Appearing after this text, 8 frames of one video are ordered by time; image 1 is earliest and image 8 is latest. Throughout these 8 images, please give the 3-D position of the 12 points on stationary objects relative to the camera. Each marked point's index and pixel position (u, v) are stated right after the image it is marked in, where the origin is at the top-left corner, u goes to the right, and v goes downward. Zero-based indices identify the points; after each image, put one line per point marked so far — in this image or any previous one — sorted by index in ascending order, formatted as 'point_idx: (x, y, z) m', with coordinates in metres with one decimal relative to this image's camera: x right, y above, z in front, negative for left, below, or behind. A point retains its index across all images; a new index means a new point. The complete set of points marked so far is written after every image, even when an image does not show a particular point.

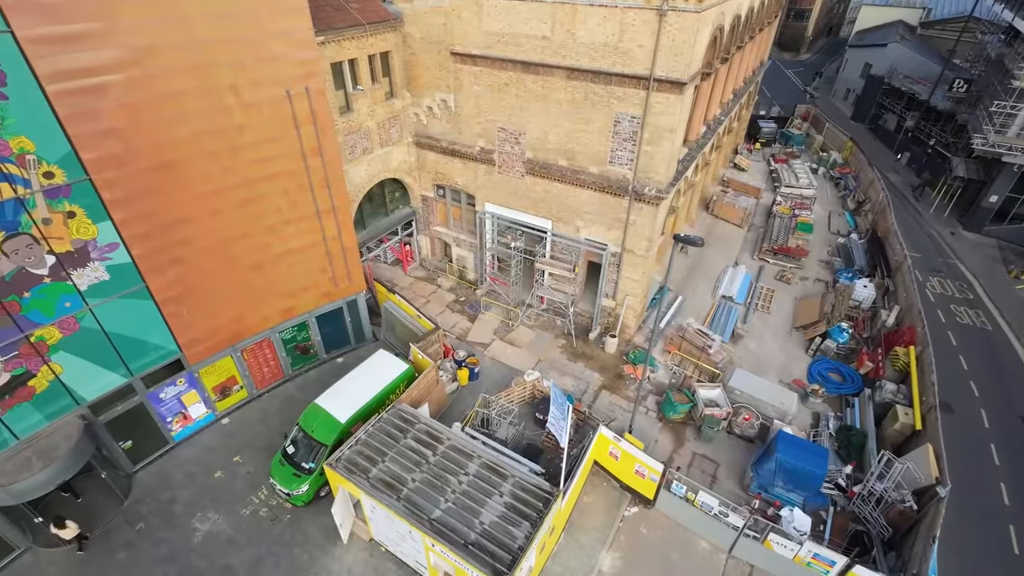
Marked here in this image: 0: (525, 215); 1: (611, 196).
0: (+0.5, +3.0, +19.8) m
1: (+3.5, +3.3, +17.4) m
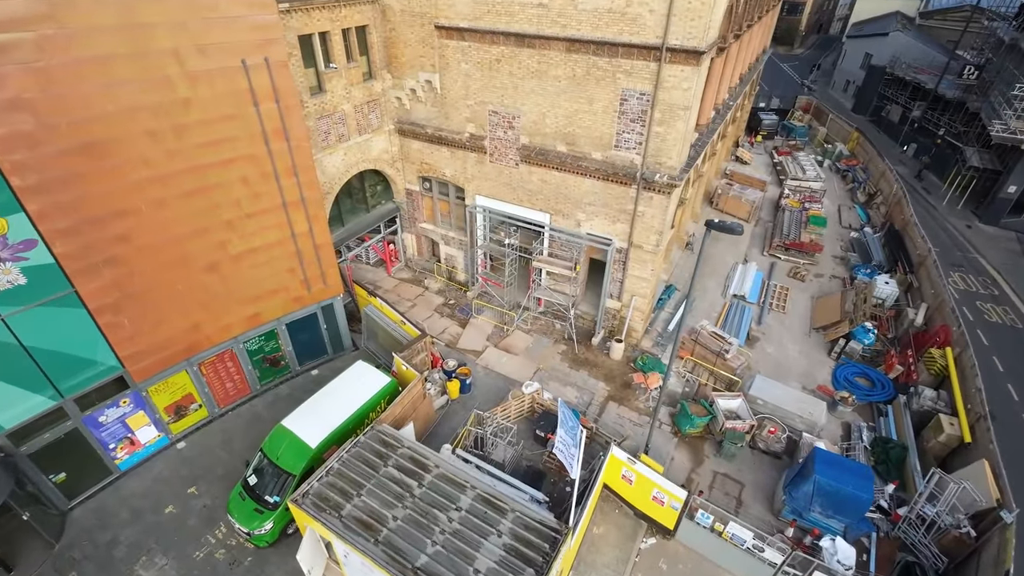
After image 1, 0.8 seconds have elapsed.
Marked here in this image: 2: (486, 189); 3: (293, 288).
0: (+0.3, +2.9, +18.0) m
1: (+3.3, +3.4, +15.6) m
2: (-1.0, +3.7, +18.4) m
3: (-6.9, 0.0, +15.3) m
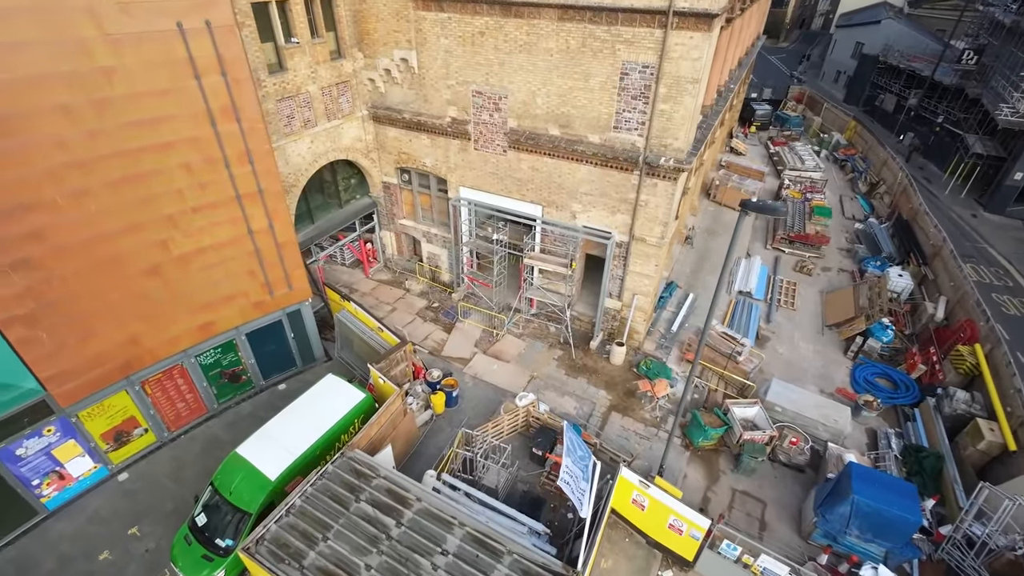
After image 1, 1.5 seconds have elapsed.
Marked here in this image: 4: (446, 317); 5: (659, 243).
0: (-0.1, +2.9, +16.3) m
1: (+2.9, +3.4, +14.0) m
2: (-1.4, +3.7, +16.7) m
3: (-7.1, -0.1, +13.4) m
4: (-2.5, -1.1, +18.2) m
5: (+4.4, +1.4, +14.5) m
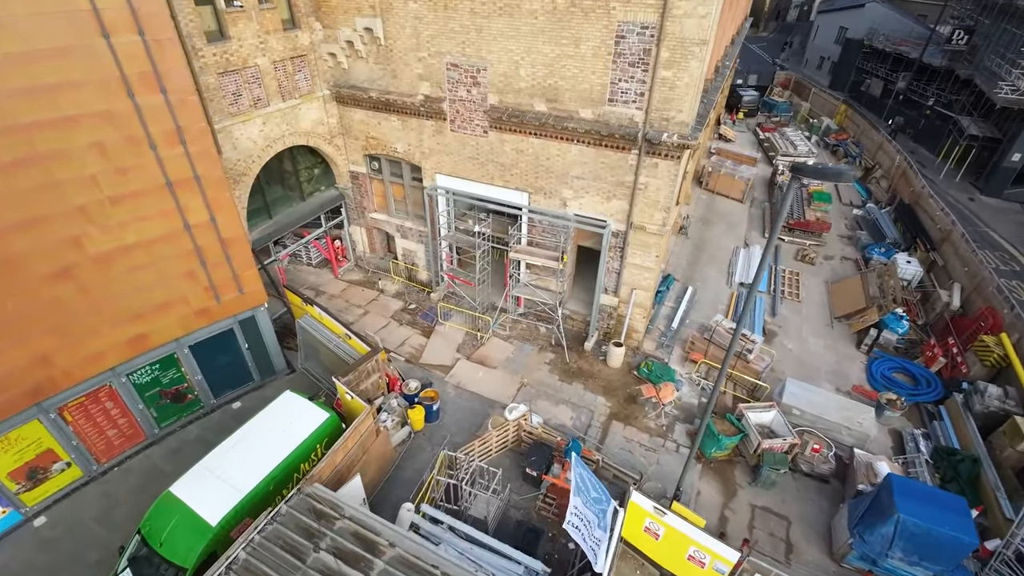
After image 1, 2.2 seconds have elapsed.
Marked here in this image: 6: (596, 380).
0: (-0.6, +3.0, +14.6) m
1: (+2.5, +3.6, +12.5) m
2: (-1.9, +3.7, +14.9) m
3: (-7.5, -0.3, +11.5) m
4: (-3.0, -1.1, +16.4) m
5: (+3.9, +1.5, +12.9) m
6: (+2.4, -2.7, +14.3) m
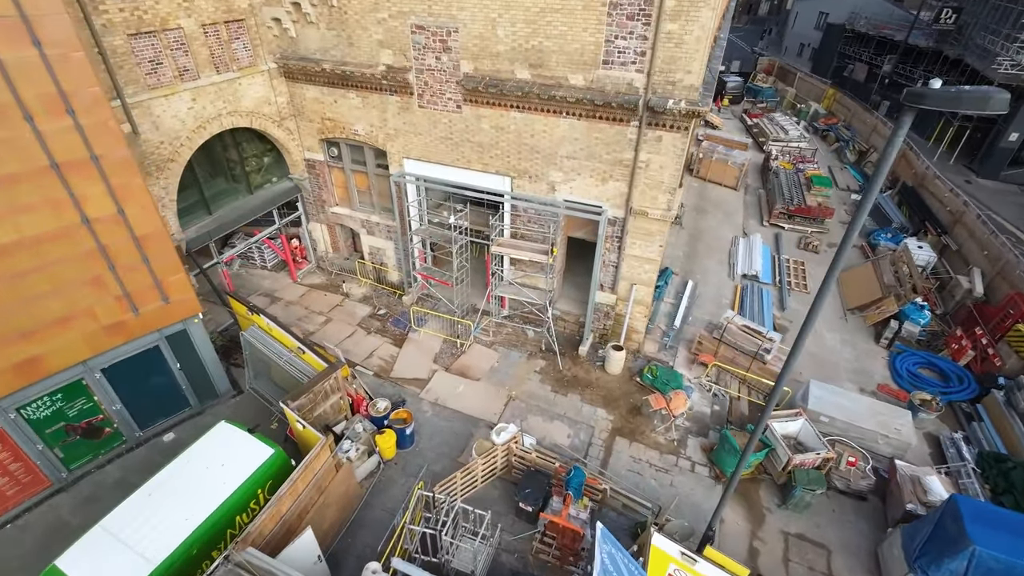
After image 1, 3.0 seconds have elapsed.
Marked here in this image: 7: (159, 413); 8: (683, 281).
0: (-1.2, +3.0, +12.7) m
1: (+2.0, +3.7, +10.7) m
2: (-2.5, +3.7, +12.9) m
3: (-7.8, -0.4, +9.3) m
4: (-3.5, -1.1, +14.4) m
5: (+3.5, +1.7, +11.2) m
6: (+2.1, -2.6, +12.5) m
7: (-8.0, -2.8, +11.0) m
8: (+5.7, +0.2, +16.3) m
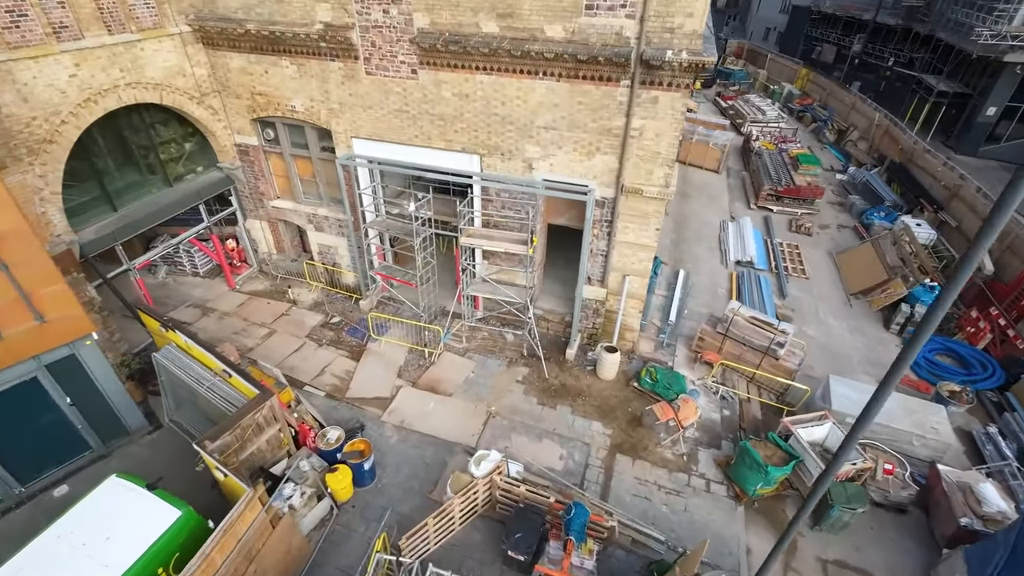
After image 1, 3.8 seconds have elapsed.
0: (-1.9, +3.0, +10.8) m
1: (+1.4, +3.8, +8.9) m
2: (-3.2, +3.7, +10.9) m
3: (-8.1, -0.7, +7.0) m
4: (-4.1, -1.2, +12.3) m
5: (+2.9, +1.9, +9.6) m
6: (+1.6, -2.5, +10.8) m
7: (-8.3, -3.1, +8.7) m
8: (+4.9, +0.5, +14.8) m
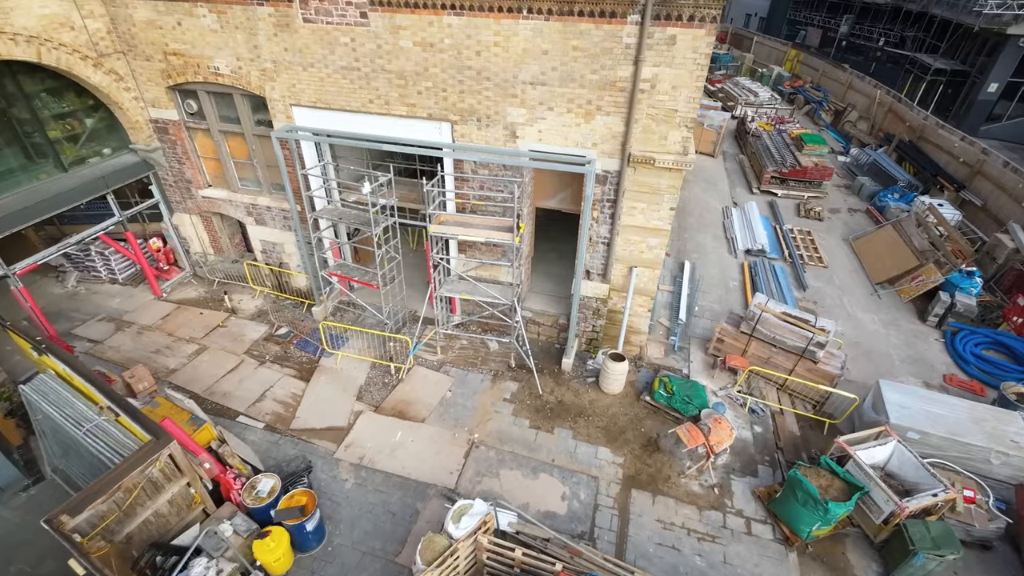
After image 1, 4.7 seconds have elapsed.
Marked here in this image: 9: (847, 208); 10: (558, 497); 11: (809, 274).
0: (-2.2, +3.0, +8.7) m
1: (+1.1, +3.9, +7.0) m
2: (-3.6, +3.6, +8.8) m
3: (-8.2, -0.9, +4.7) m
4: (-4.4, -1.3, +10.2) m
5: (+2.6, +2.0, +7.7) m
6: (+1.4, -2.4, +8.8) m
7: (-8.4, -3.3, +6.3) m
8: (+4.4, +0.7, +13.0) m
9: (+11.2, +2.7, +16.2) m
10: (+0.7, -3.2, +7.6) m
11: (+7.9, +0.4, +13.0) m
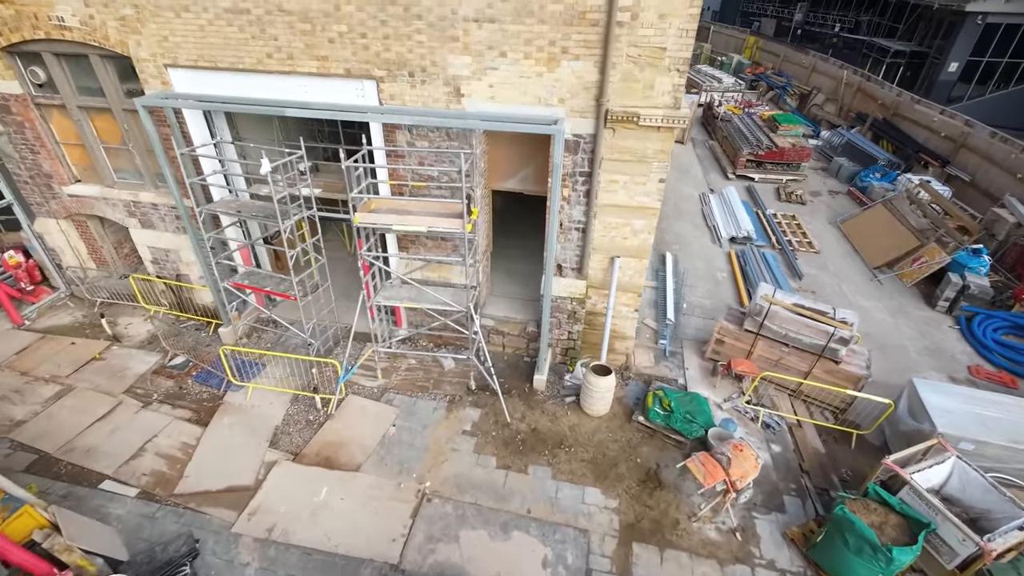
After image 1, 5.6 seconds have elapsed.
0: (-3.0, +2.9, +6.7) m
1: (+0.3, +3.9, +5.2) m
2: (-4.5, +3.4, +6.7) m
3: (-8.5, -1.2, +2.2) m
4: (-5.1, -1.6, +7.9) m
5: (+1.9, +2.1, +6.0) m
6: (+0.8, -2.3, +7.0) m
7: (-8.7, -3.7, +3.8) m
8: (+3.4, +0.8, +11.4) m
9: (+9.9, +3.1, +15.1) m
10: (+0.3, -3.2, +5.7) m
11: (+6.9, +0.7, +11.7) m
